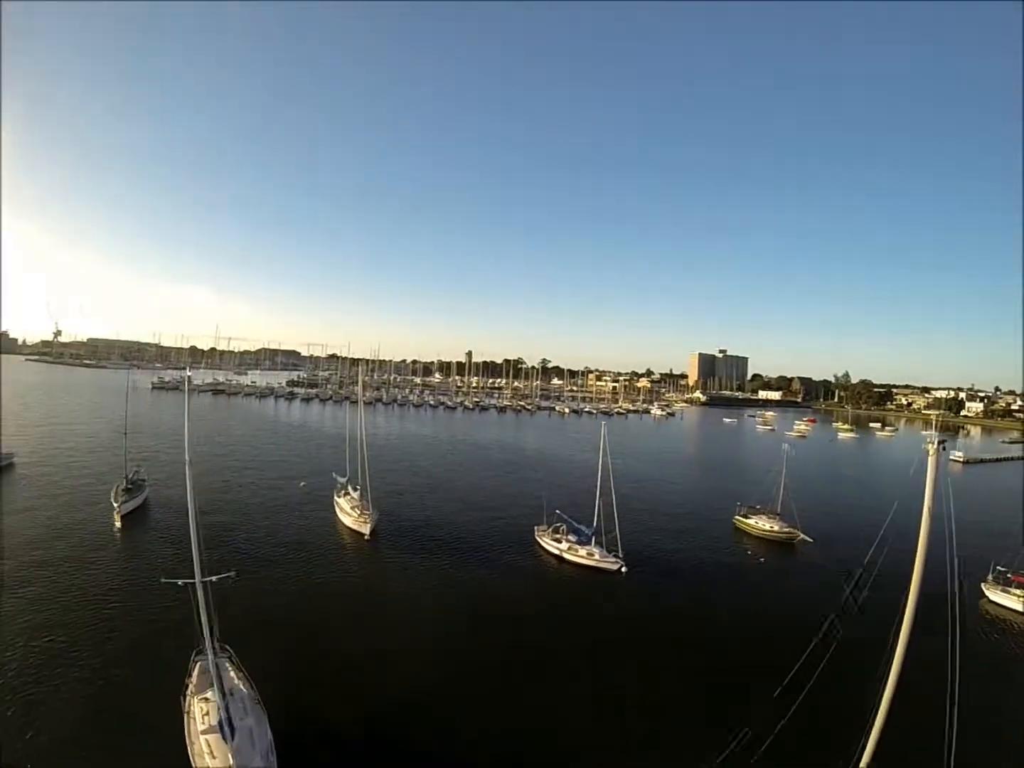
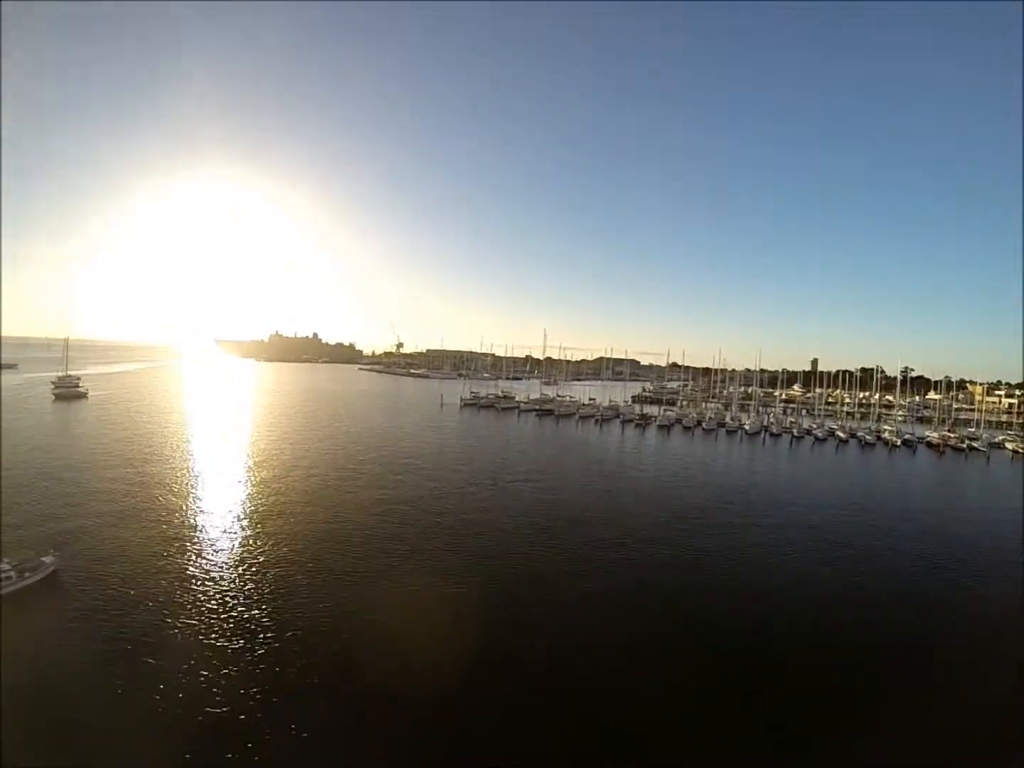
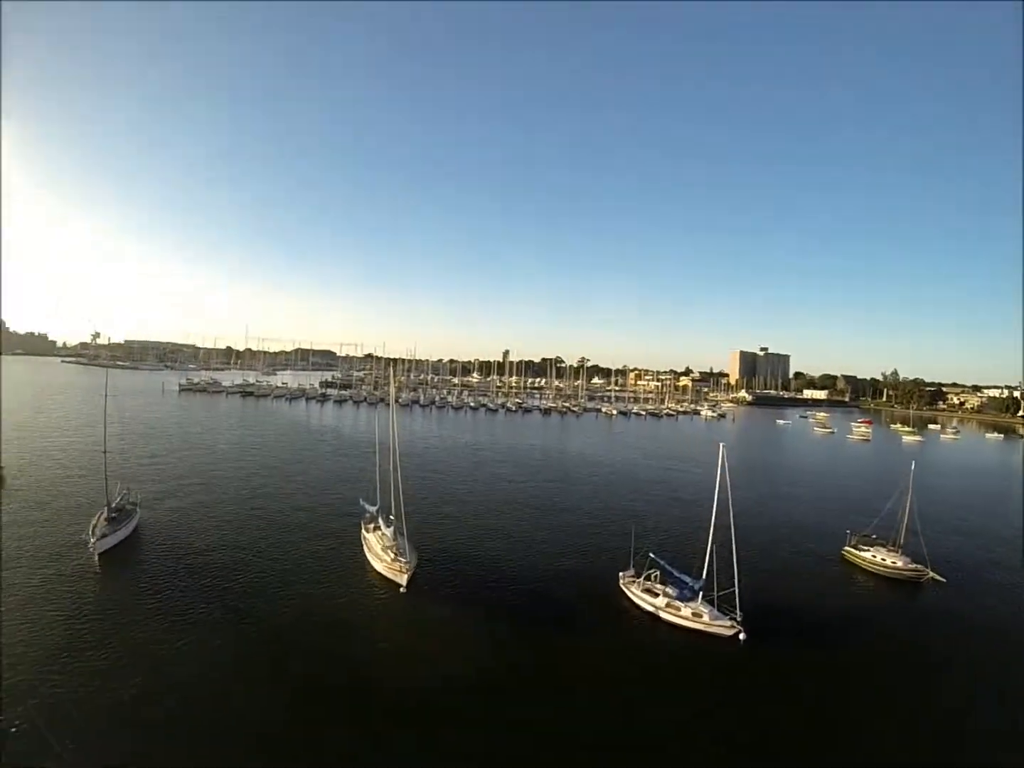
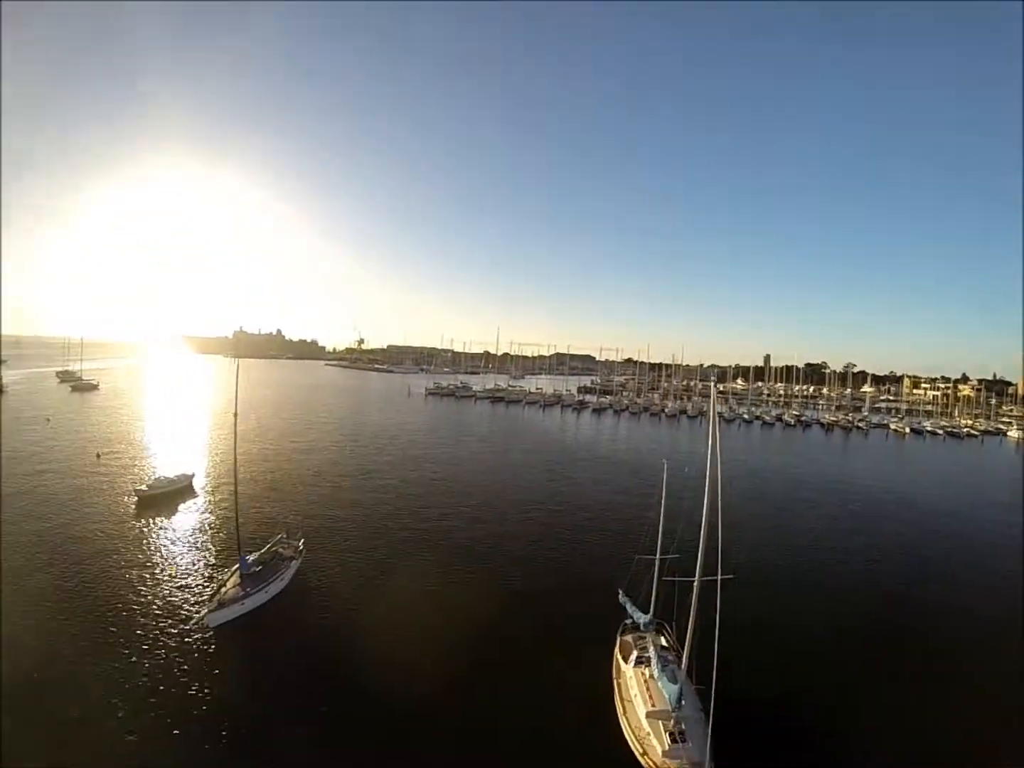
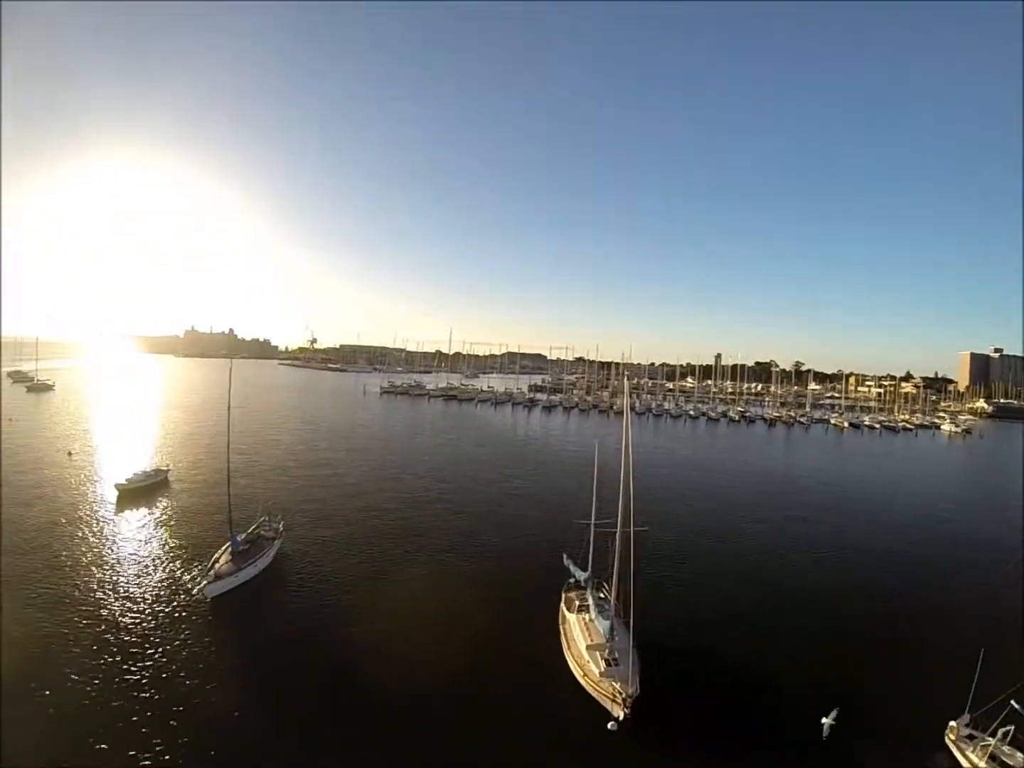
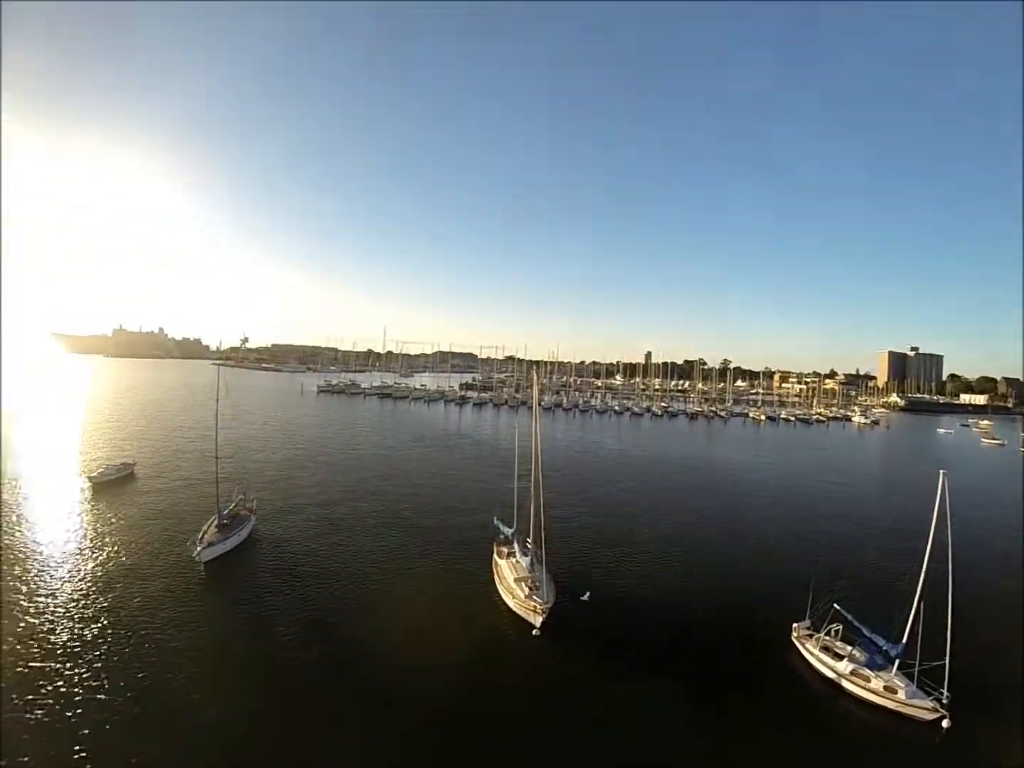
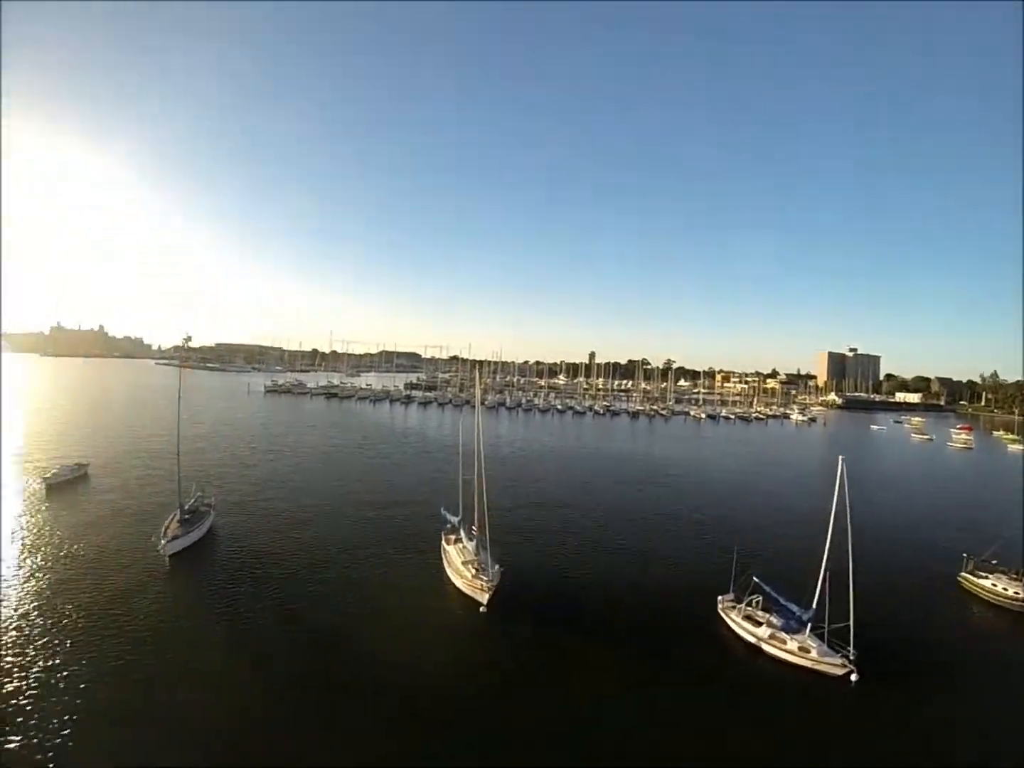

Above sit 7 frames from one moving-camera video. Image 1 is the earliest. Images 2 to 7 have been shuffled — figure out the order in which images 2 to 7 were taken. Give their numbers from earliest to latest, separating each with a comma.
3, 7, 6, 5, 4, 2
